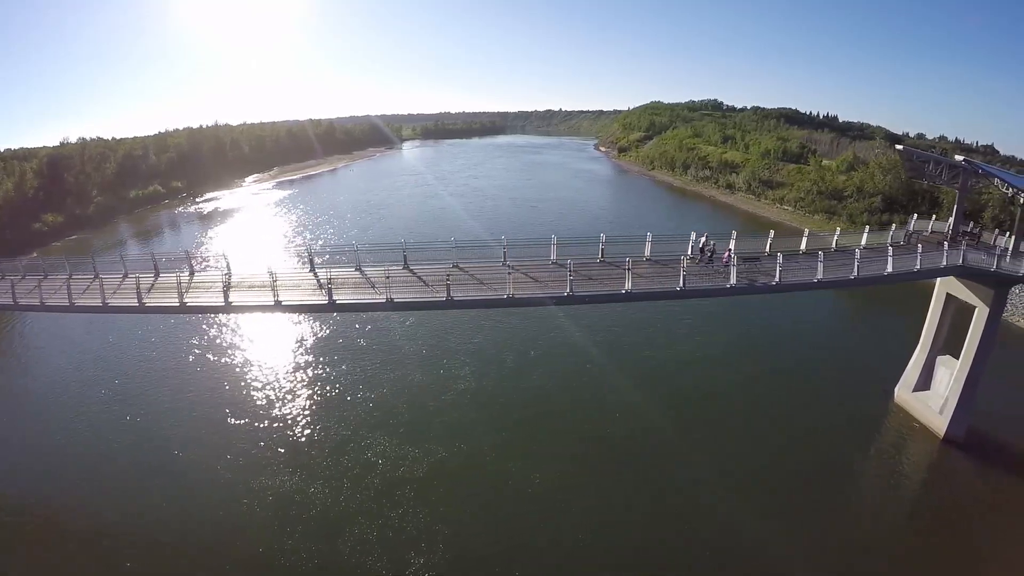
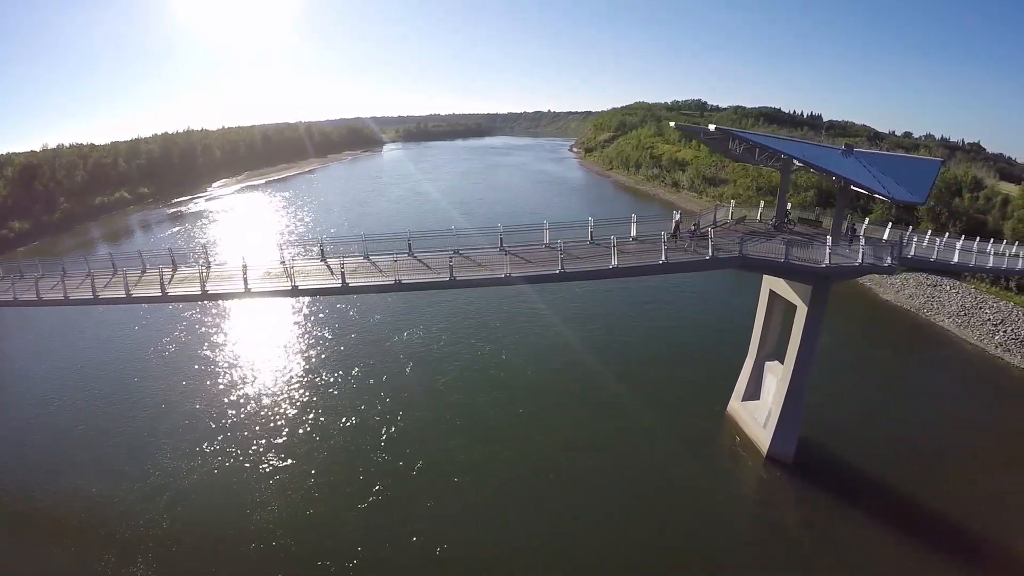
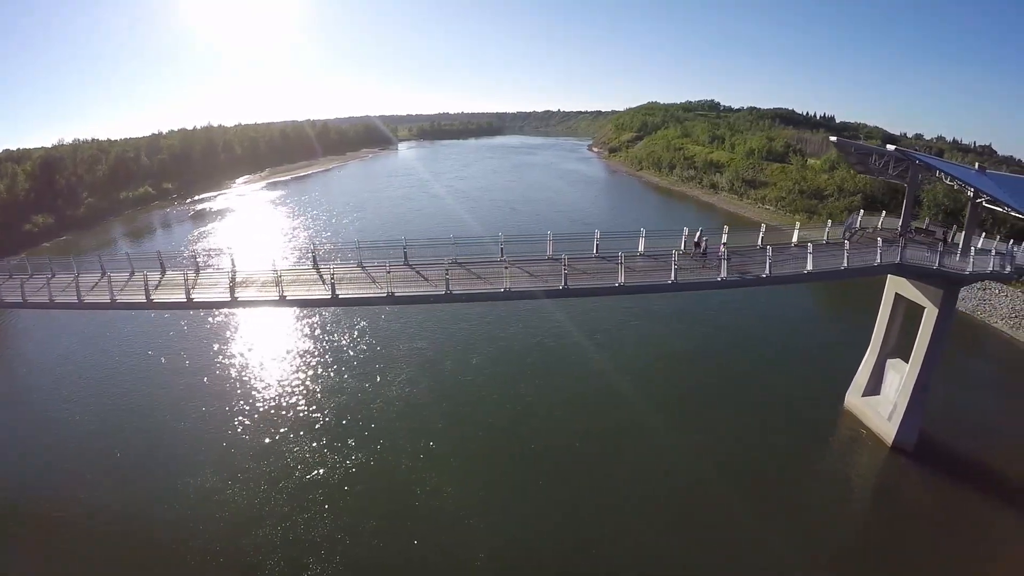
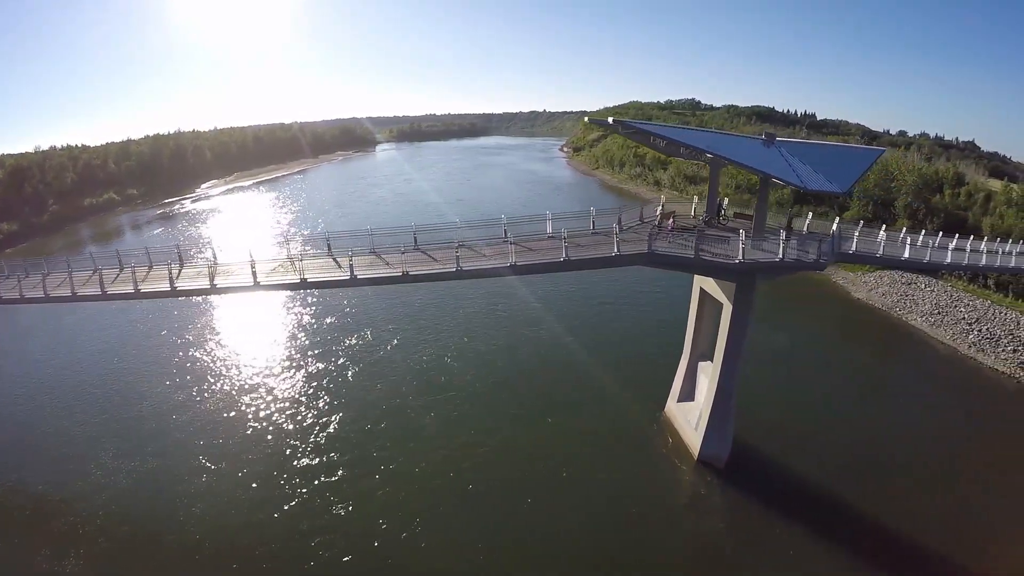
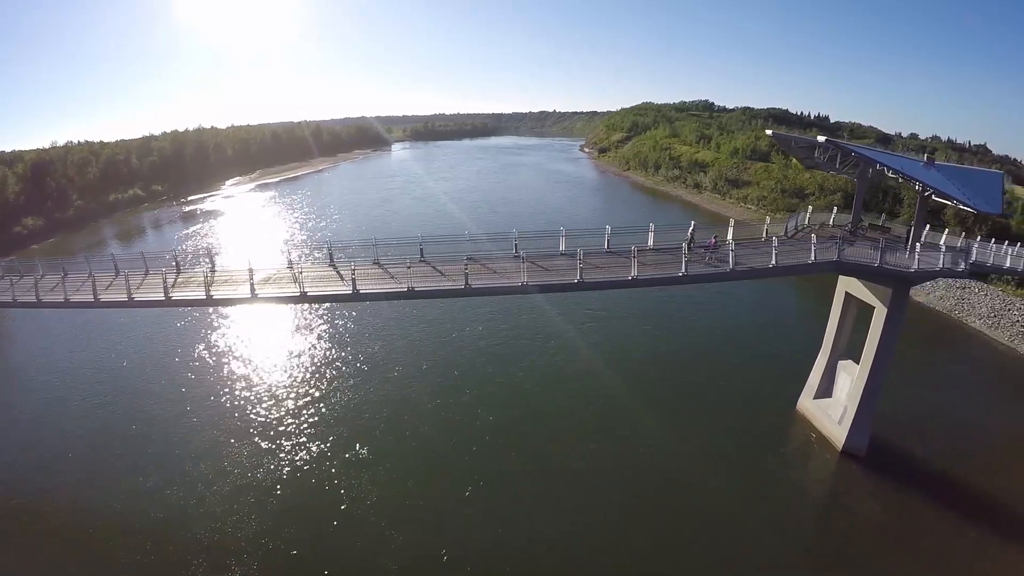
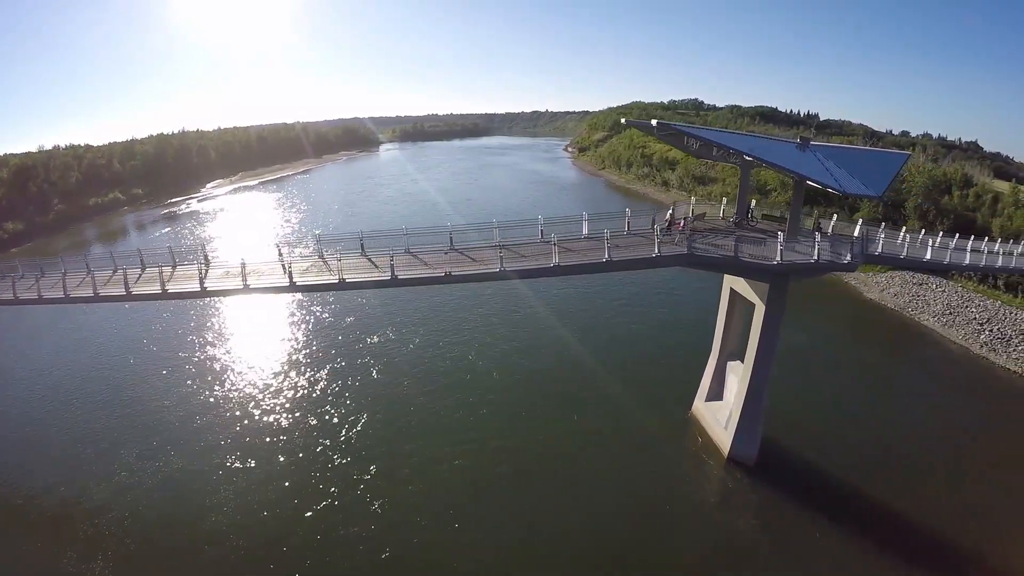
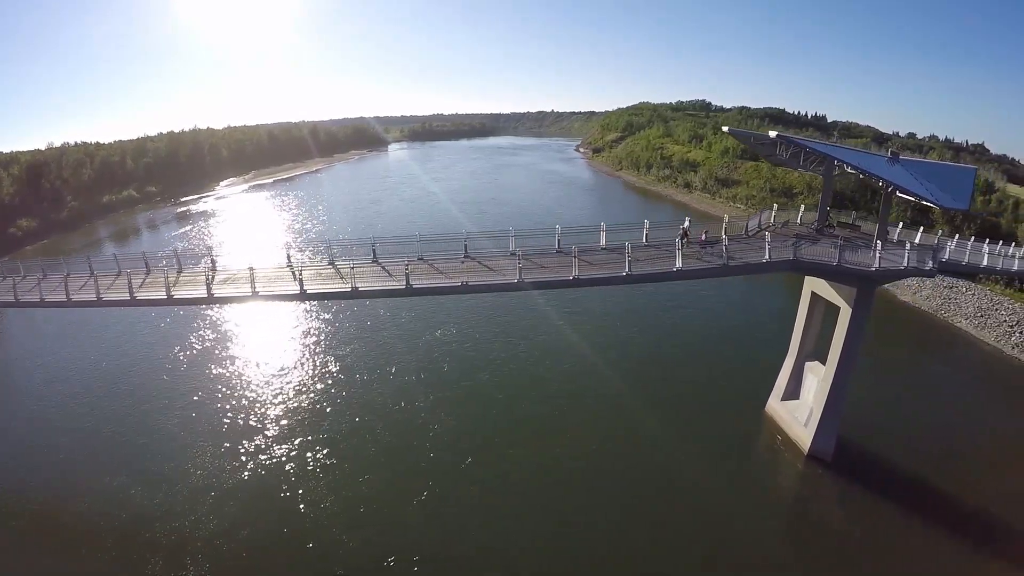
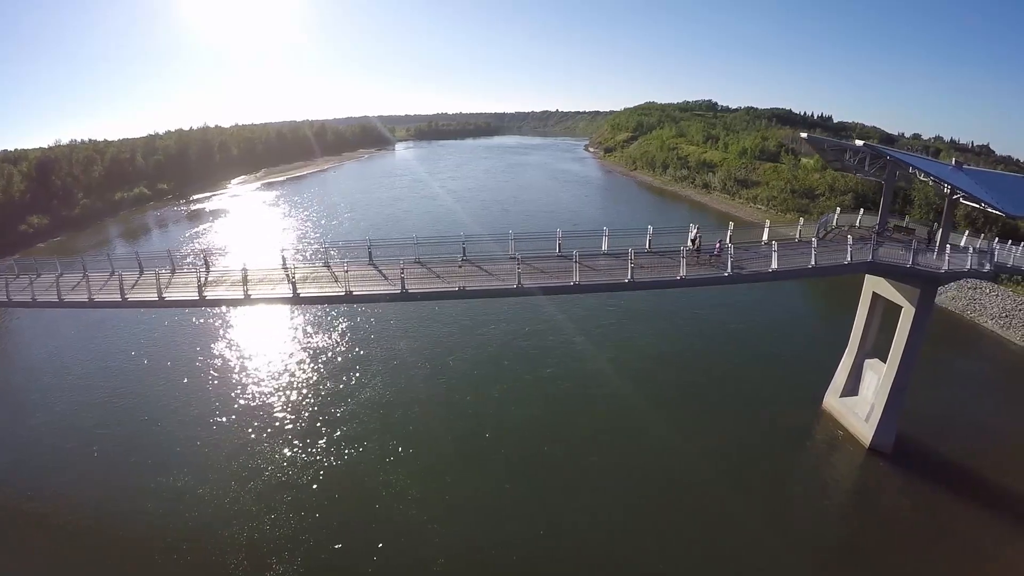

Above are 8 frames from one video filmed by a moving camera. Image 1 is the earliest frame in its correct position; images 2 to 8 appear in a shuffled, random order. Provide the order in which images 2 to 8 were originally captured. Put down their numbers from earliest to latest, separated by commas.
3, 8, 5, 7, 2, 6, 4
